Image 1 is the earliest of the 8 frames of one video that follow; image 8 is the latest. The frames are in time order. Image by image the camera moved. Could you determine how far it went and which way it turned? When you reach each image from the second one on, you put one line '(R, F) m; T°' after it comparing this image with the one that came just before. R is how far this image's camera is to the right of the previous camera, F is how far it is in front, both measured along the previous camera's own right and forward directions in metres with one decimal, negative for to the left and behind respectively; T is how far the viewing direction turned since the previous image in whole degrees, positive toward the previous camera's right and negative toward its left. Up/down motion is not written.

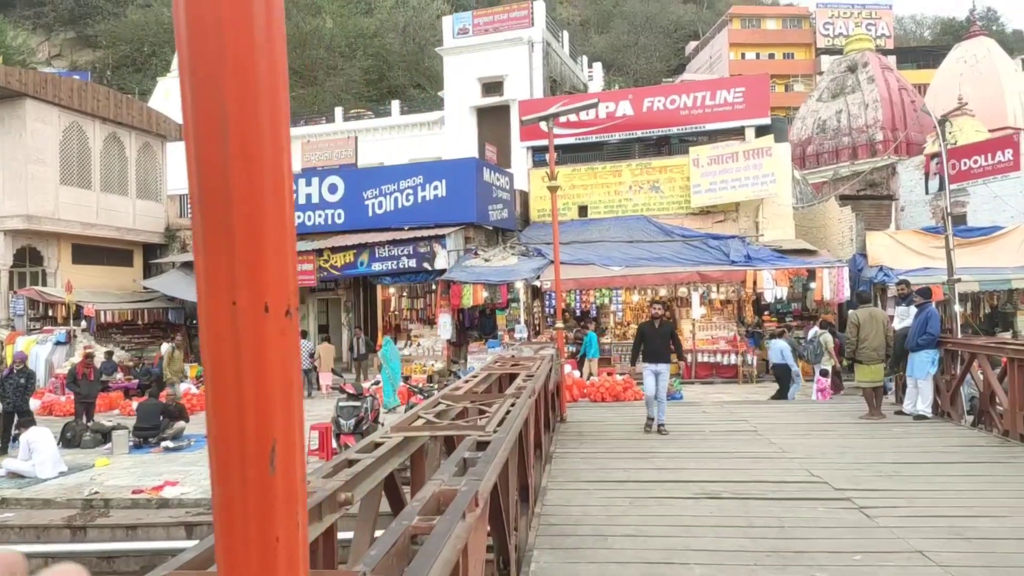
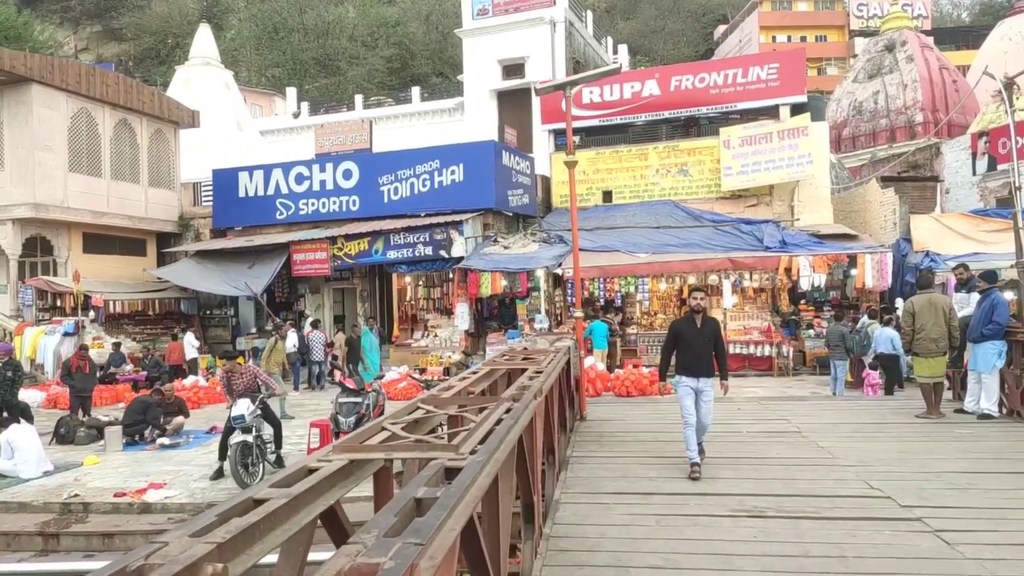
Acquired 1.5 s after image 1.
(+0.1, +0.7) m; -2°
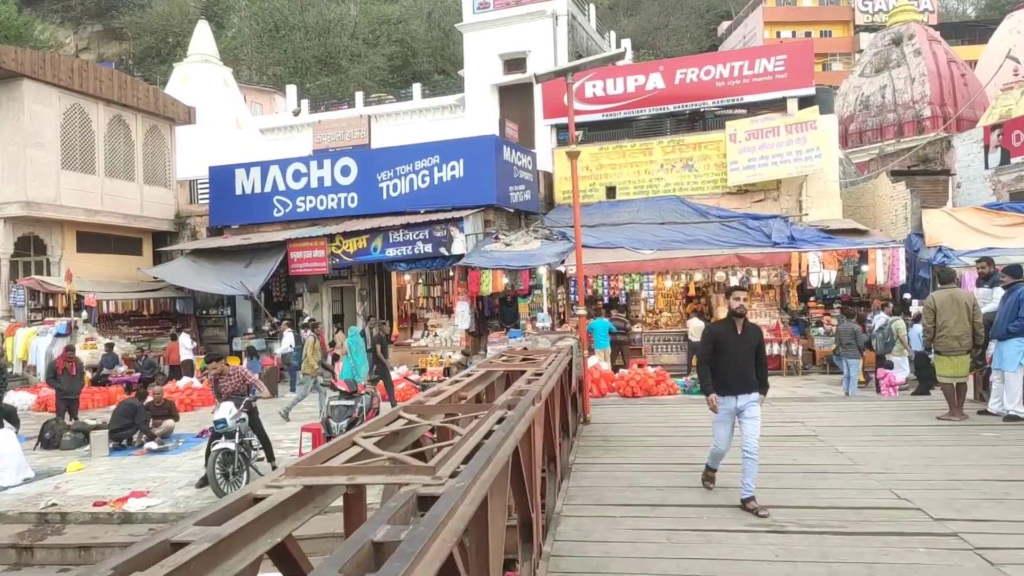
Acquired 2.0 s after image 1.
(0.0, +0.3) m; 0°
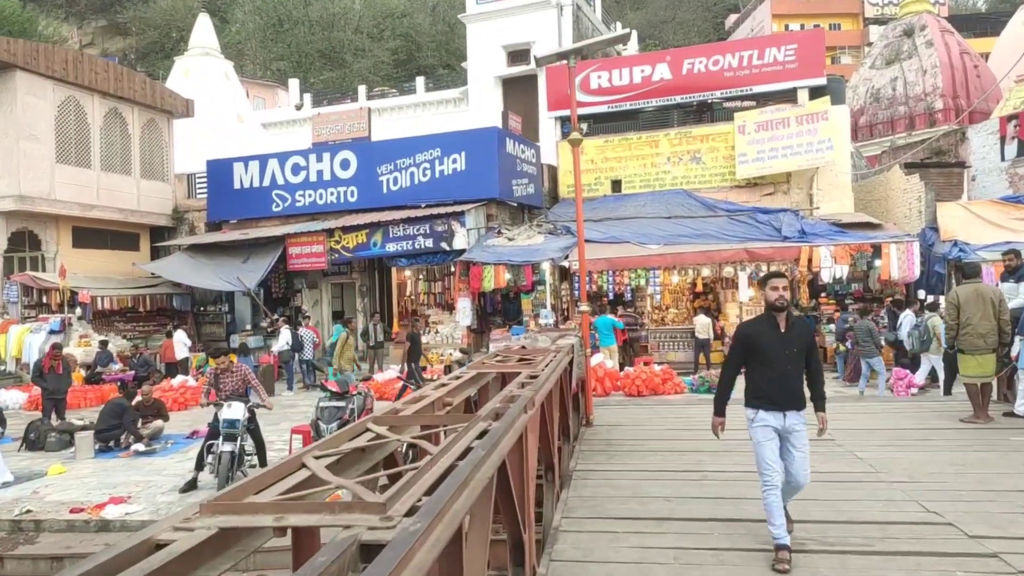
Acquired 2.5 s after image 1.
(+0.1, +0.3) m; 0°
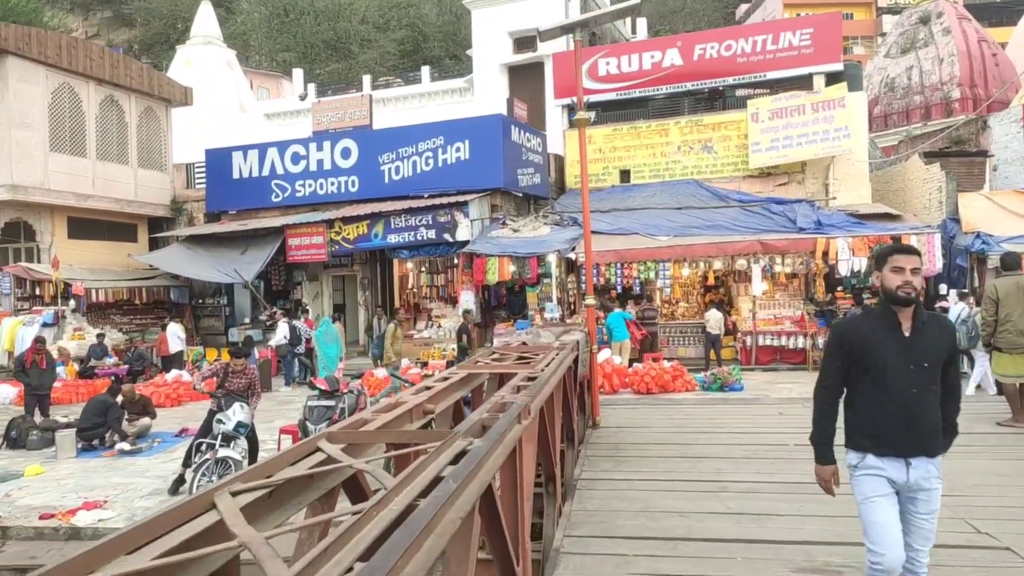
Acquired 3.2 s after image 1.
(0.0, +0.4) m; -1°
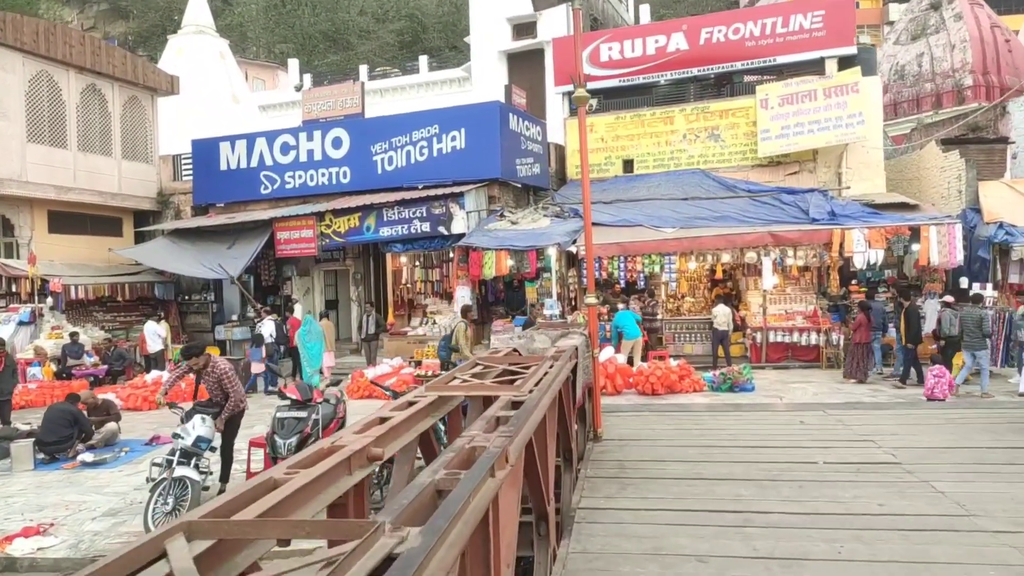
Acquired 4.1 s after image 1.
(+0.1, +0.6) m; 0°
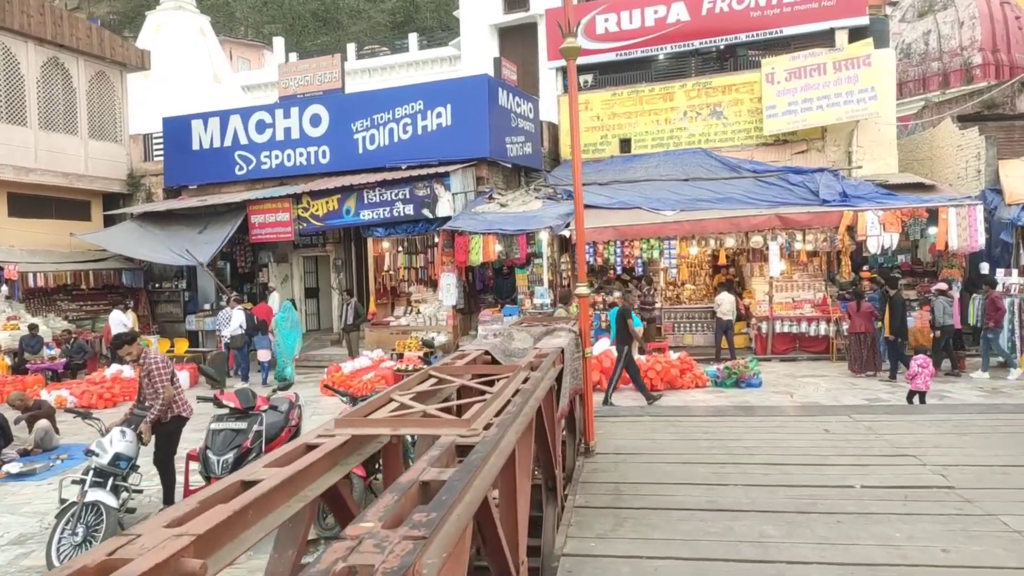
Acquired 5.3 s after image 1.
(+0.1, +0.8) m; 0°
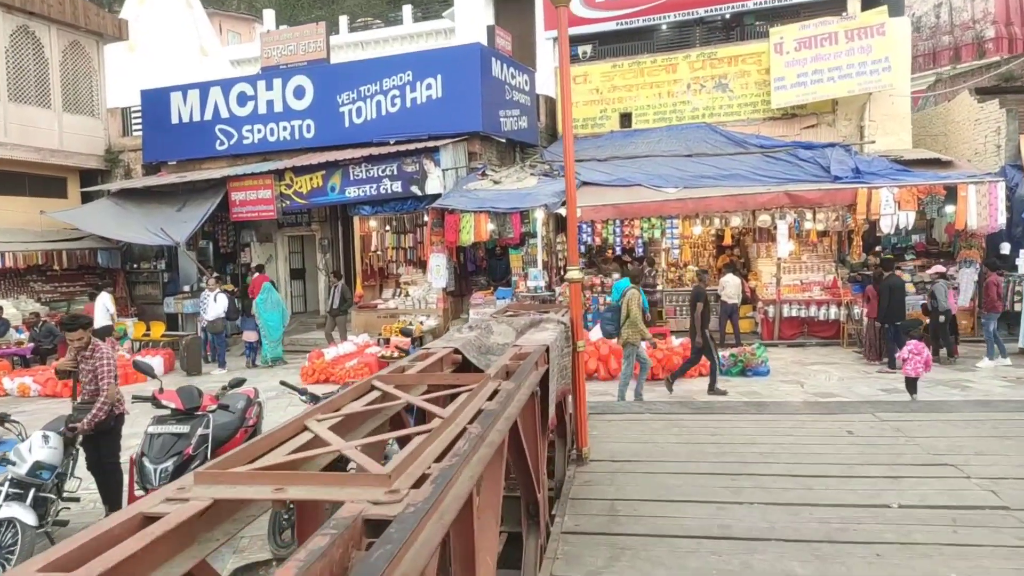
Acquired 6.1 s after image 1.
(+0.1, +0.6) m; 0°
